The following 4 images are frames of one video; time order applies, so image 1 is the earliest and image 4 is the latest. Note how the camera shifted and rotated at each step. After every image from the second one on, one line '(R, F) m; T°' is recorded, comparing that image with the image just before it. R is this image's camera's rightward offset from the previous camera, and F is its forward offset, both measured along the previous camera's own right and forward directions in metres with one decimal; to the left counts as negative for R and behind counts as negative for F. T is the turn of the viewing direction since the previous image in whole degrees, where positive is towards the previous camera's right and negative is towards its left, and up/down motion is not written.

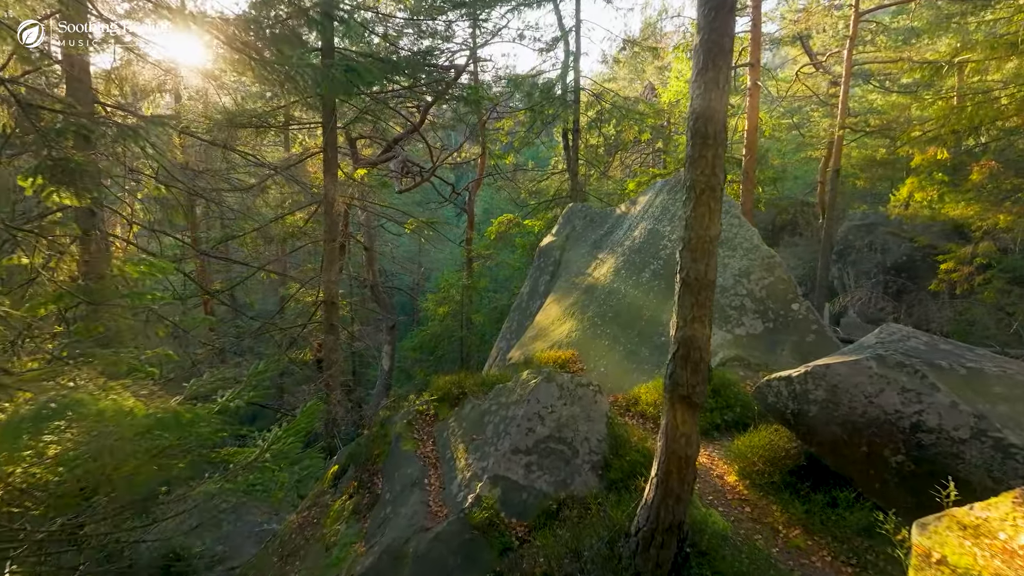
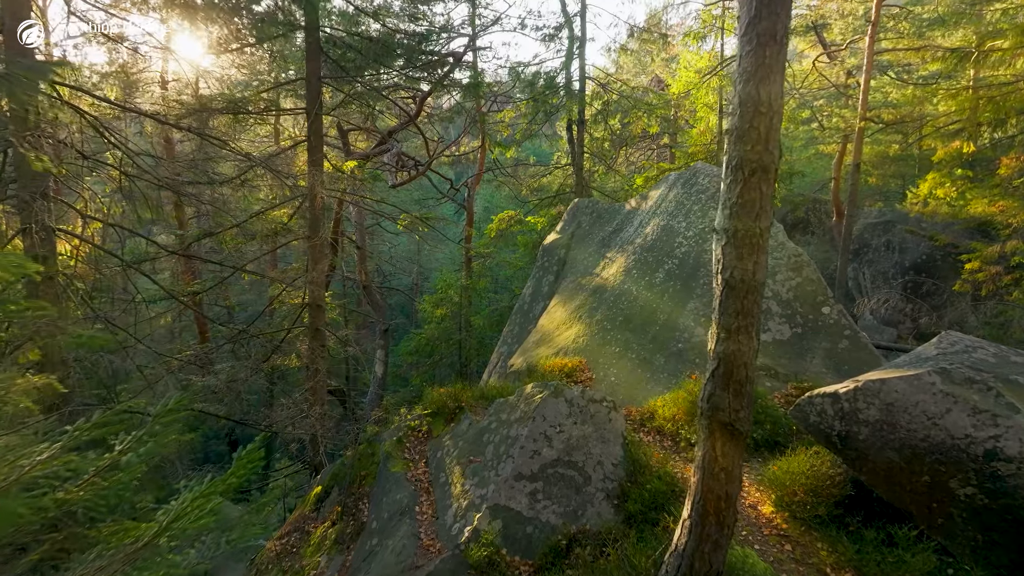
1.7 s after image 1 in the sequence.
(0.0, +0.8) m; 0°
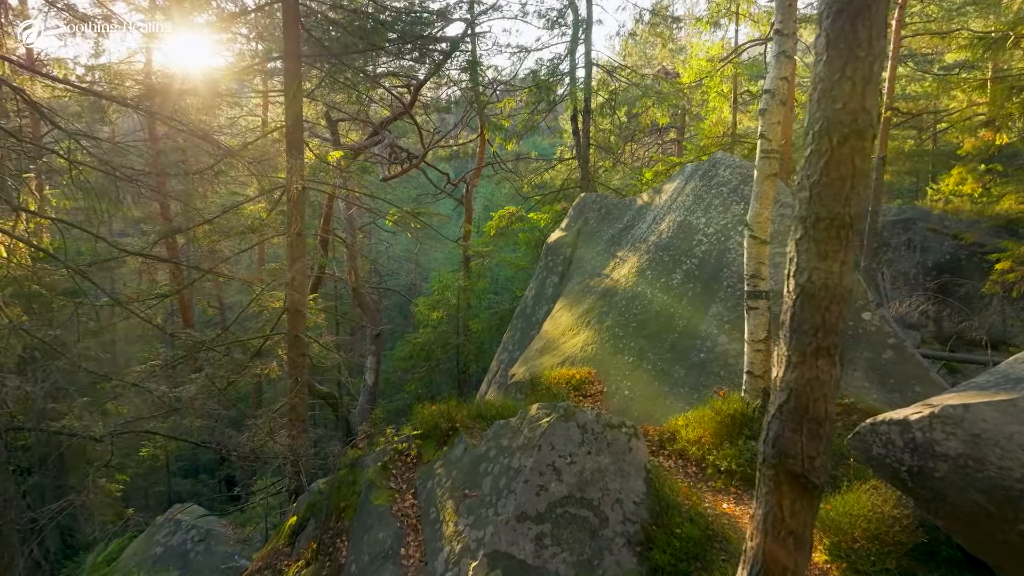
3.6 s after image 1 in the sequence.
(0.0, +0.9) m; 0°
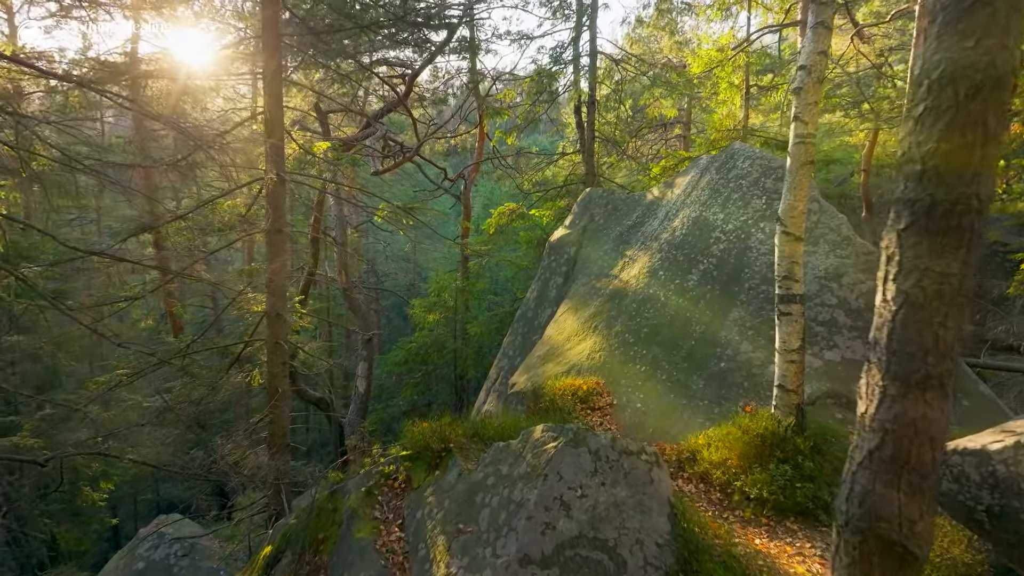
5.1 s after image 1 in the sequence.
(0.0, +0.7) m; 0°
